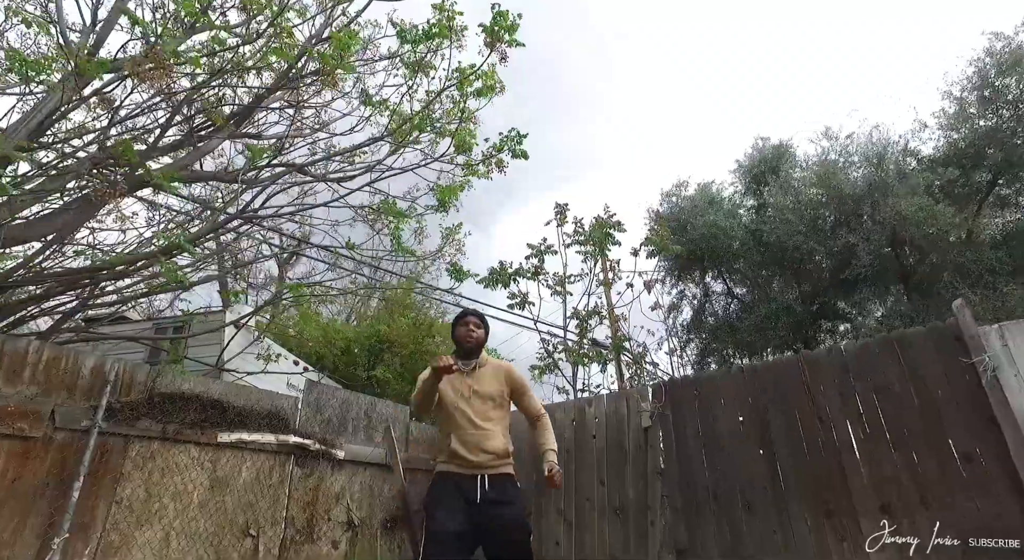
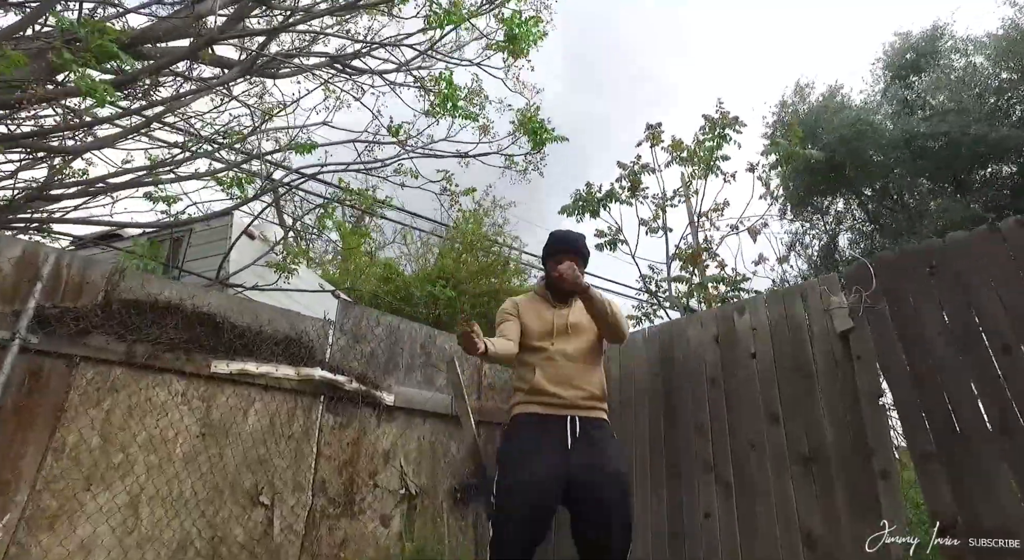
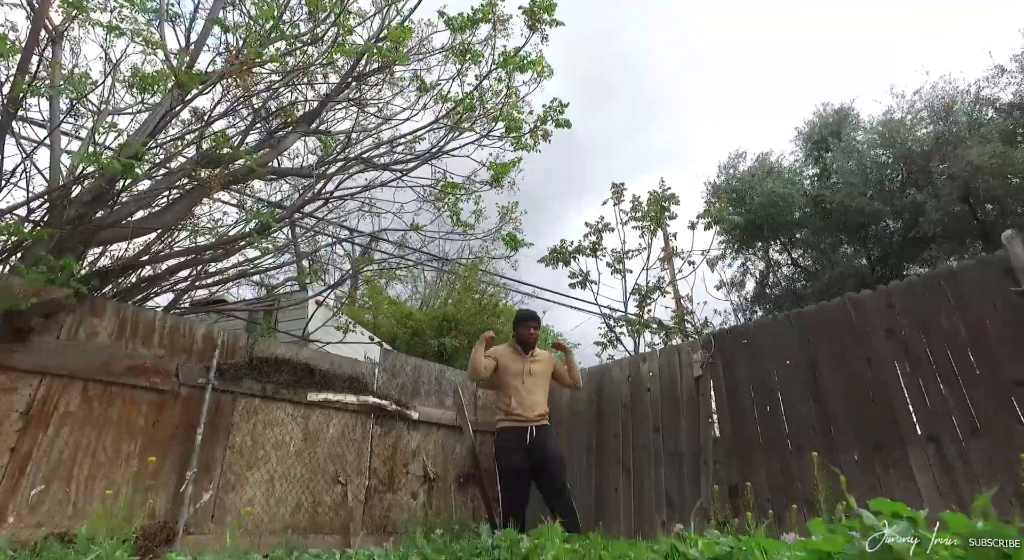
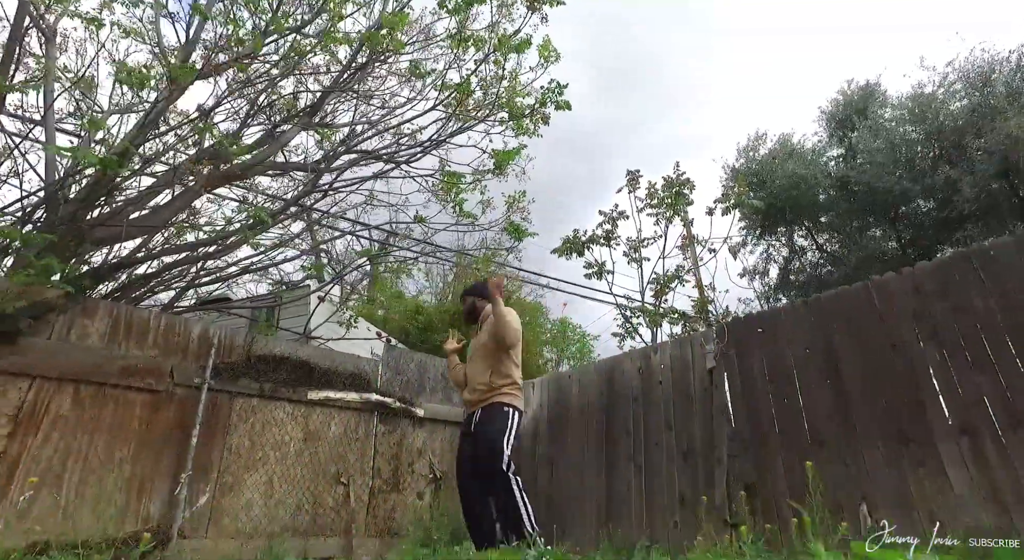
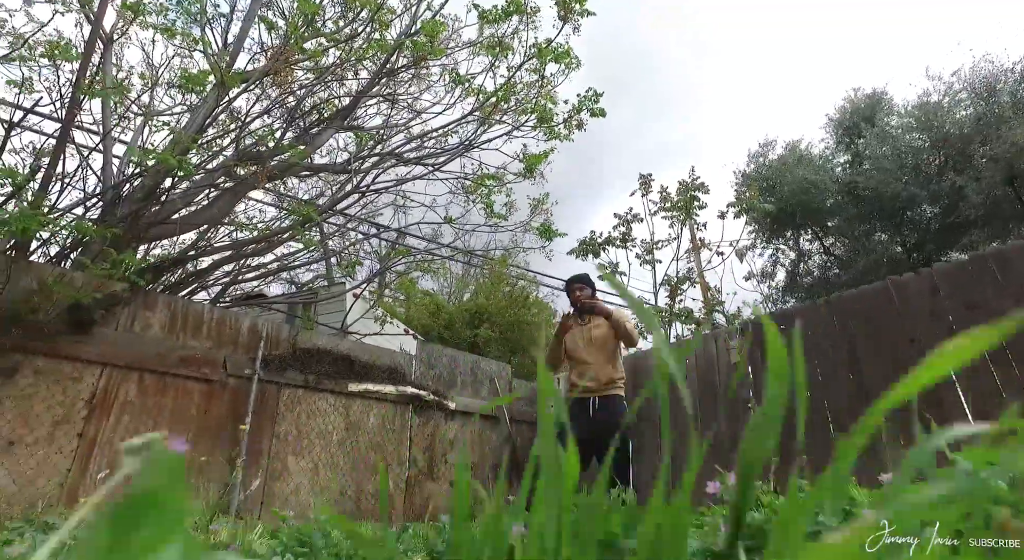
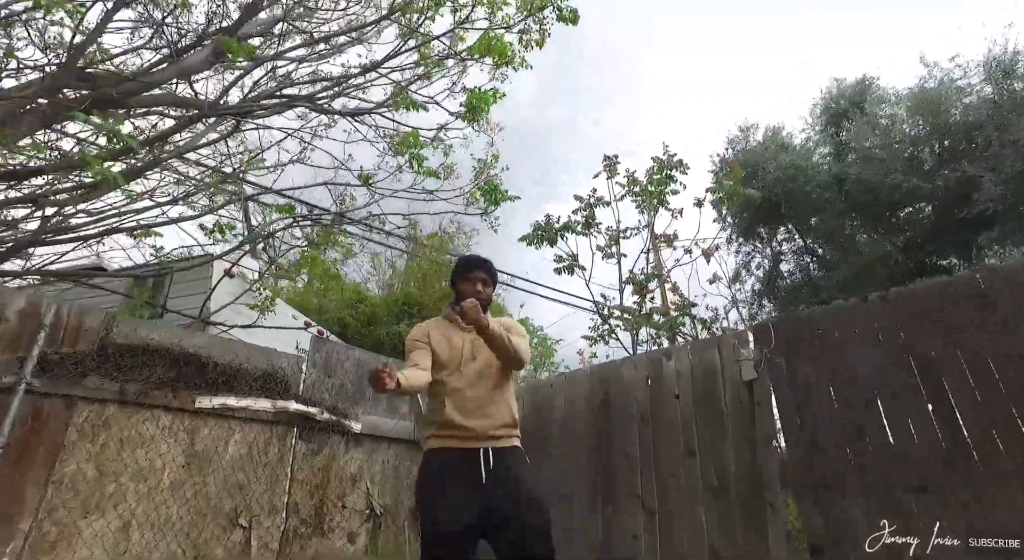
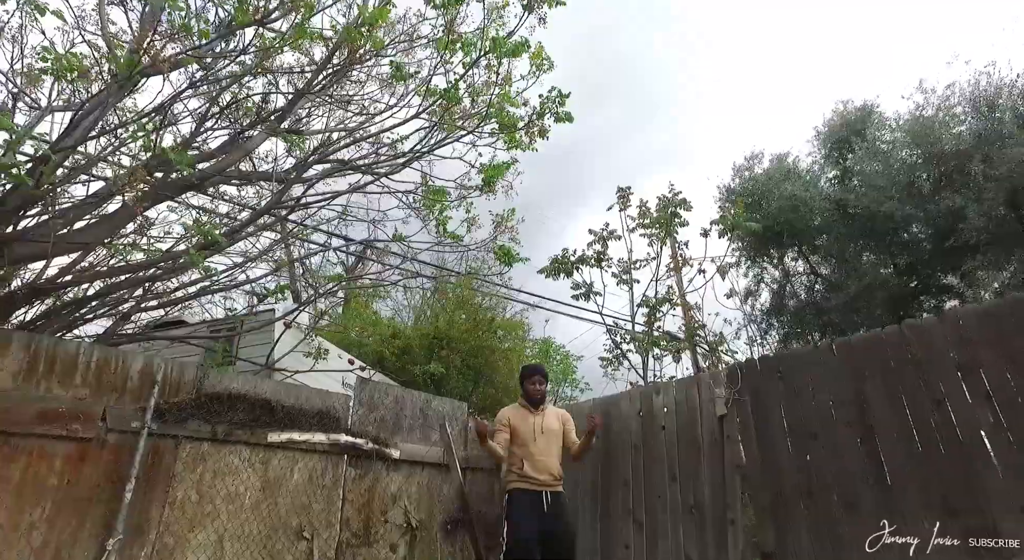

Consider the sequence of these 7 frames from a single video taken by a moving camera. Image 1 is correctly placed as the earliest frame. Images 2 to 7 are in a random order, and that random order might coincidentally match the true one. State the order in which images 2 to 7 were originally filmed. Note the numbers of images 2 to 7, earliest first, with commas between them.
6, 2, 7, 3, 5, 4
